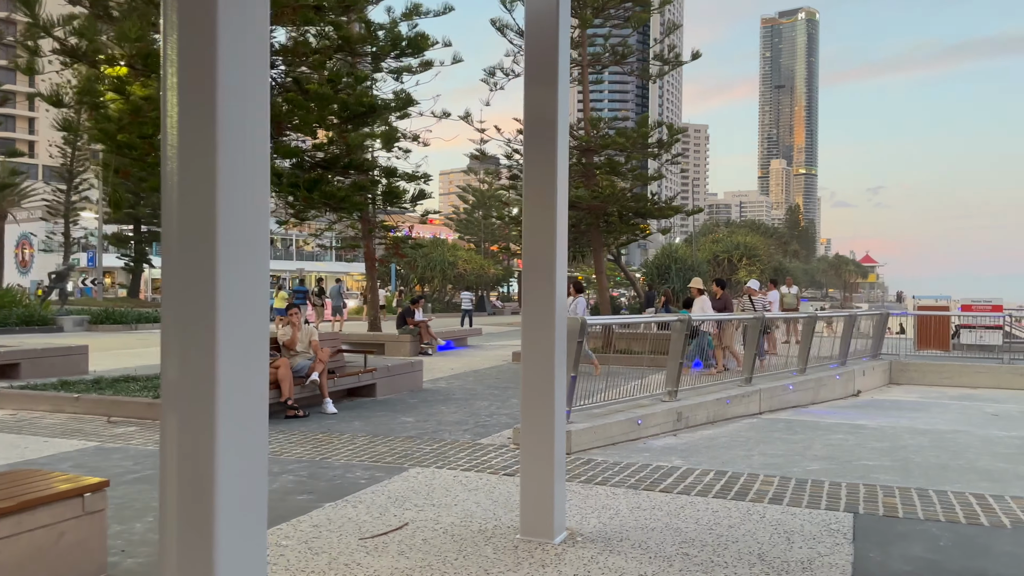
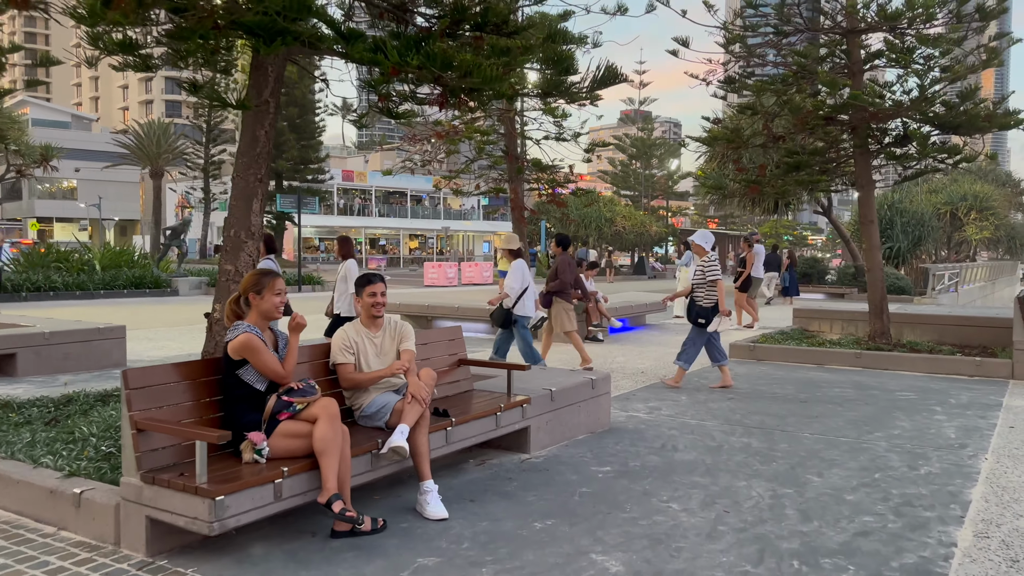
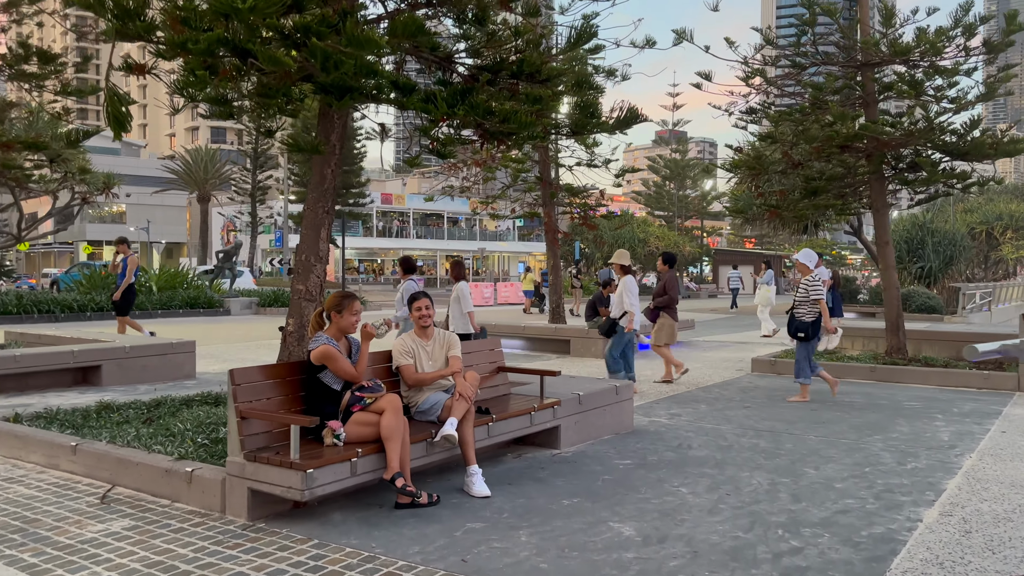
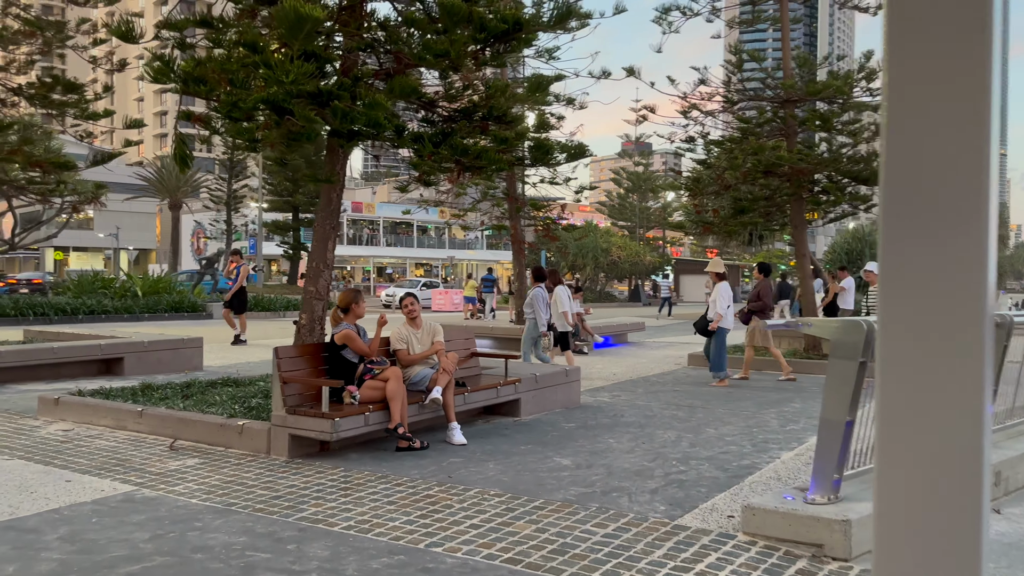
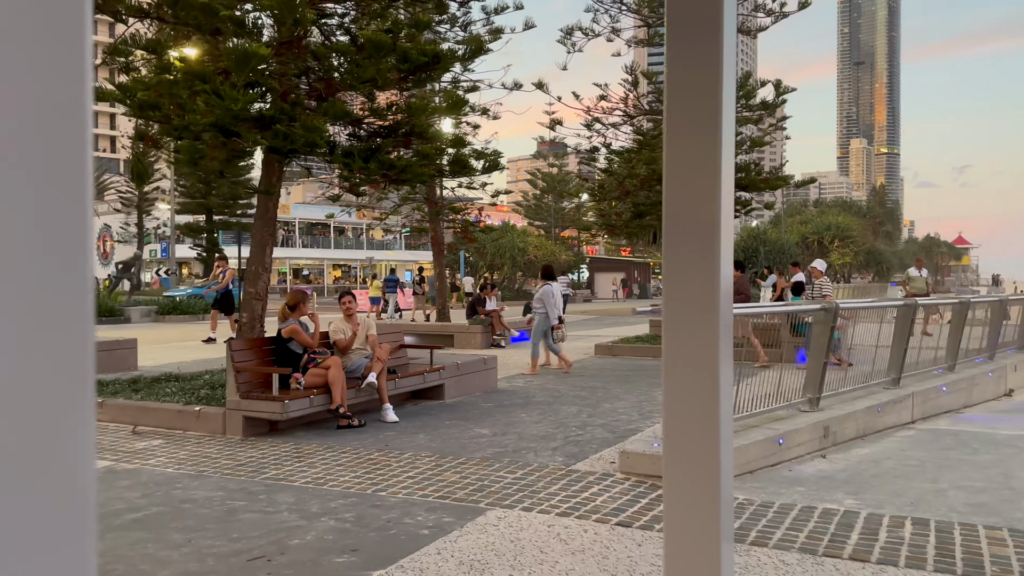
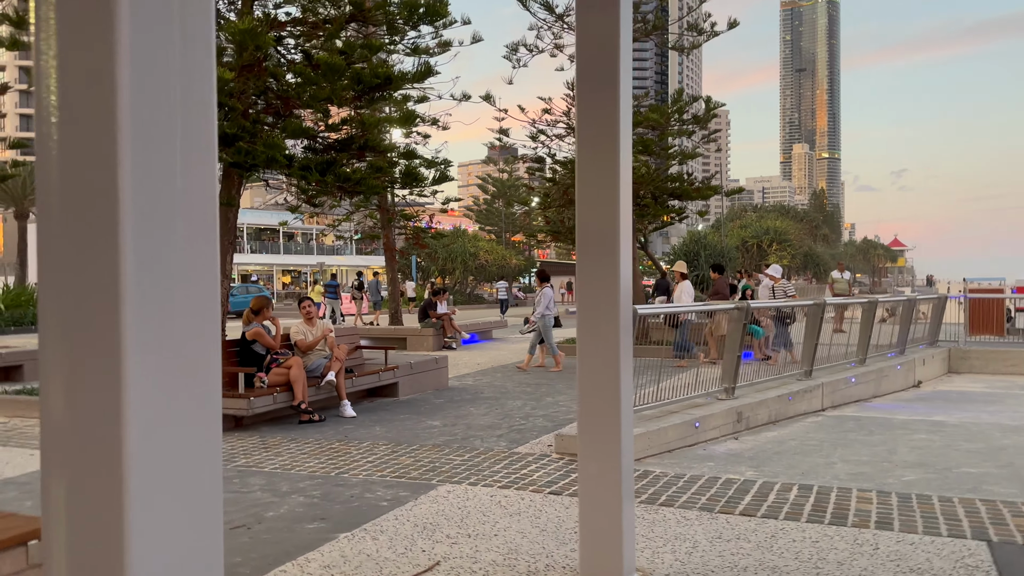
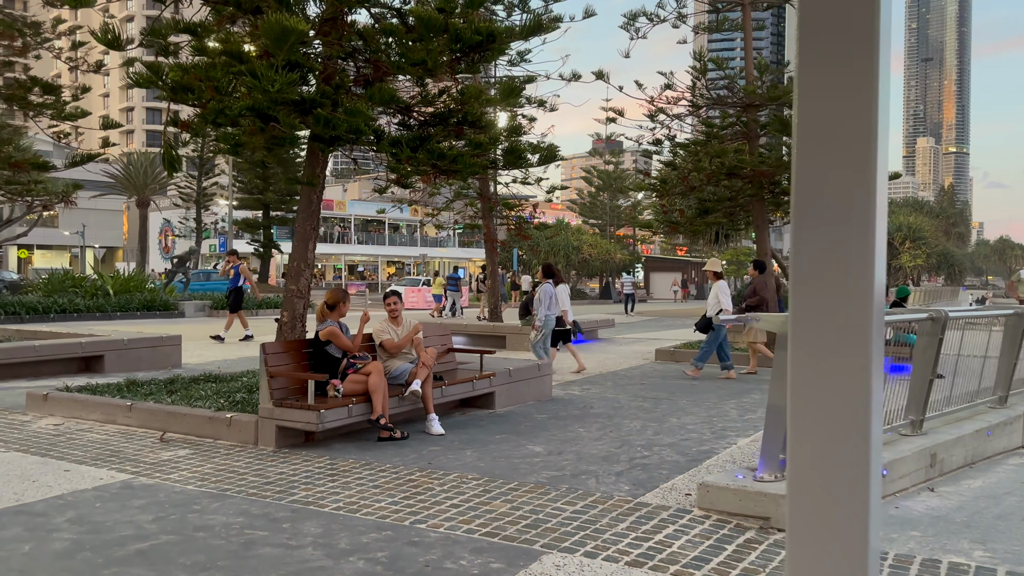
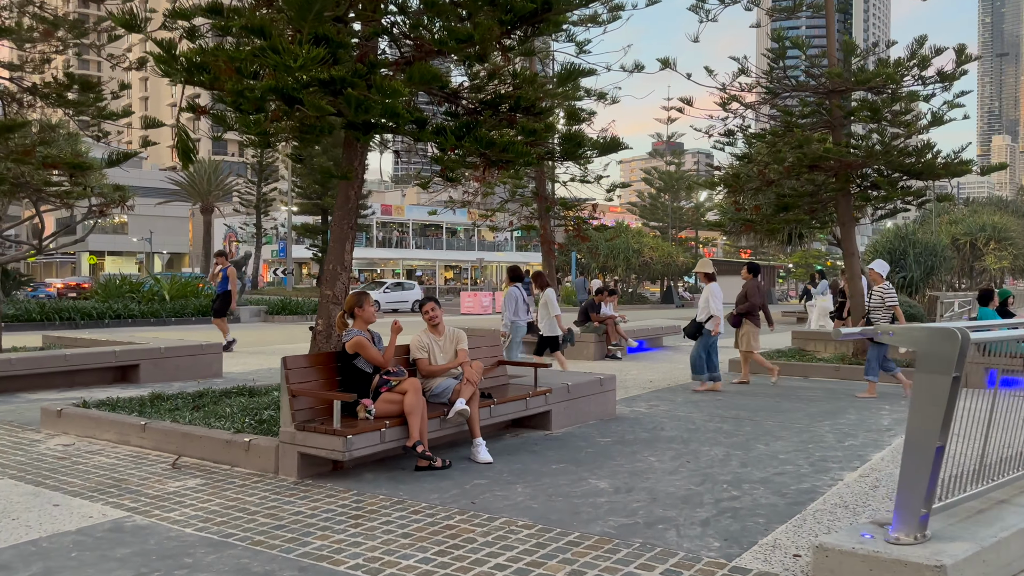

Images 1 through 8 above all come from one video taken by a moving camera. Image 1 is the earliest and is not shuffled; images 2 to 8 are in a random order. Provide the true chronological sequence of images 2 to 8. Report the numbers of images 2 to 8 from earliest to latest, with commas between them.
6, 5, 7, 4, 8, 3, 2
